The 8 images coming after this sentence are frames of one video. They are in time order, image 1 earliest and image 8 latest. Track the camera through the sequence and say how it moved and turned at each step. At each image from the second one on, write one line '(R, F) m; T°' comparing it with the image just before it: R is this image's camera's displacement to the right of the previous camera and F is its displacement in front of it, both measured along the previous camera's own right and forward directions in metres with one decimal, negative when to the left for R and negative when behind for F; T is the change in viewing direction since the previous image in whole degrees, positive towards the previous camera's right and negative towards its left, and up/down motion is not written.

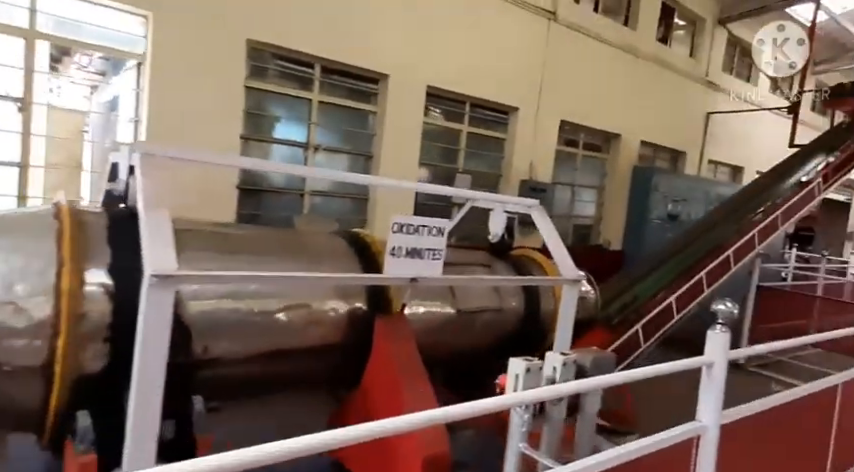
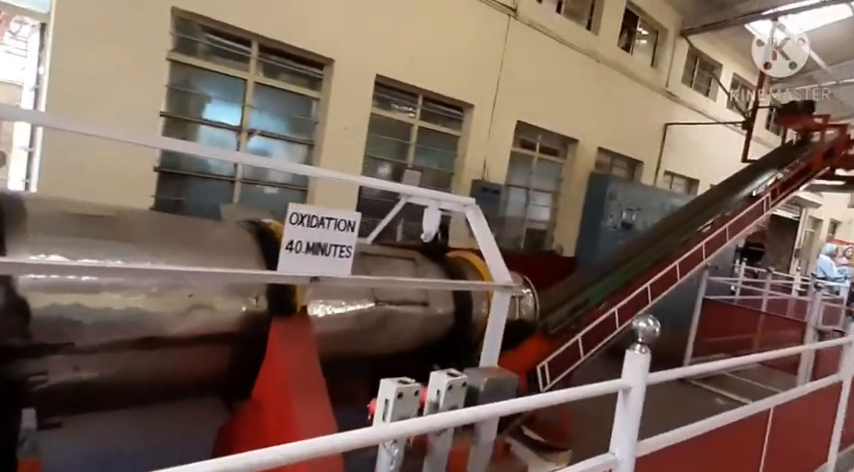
(+0.2, +0.2) m; +3°
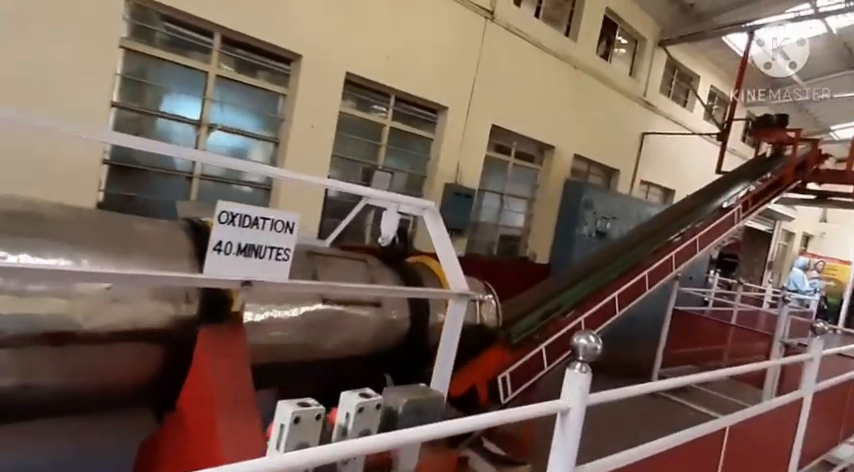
(+0.1, +0.1) m; +2°
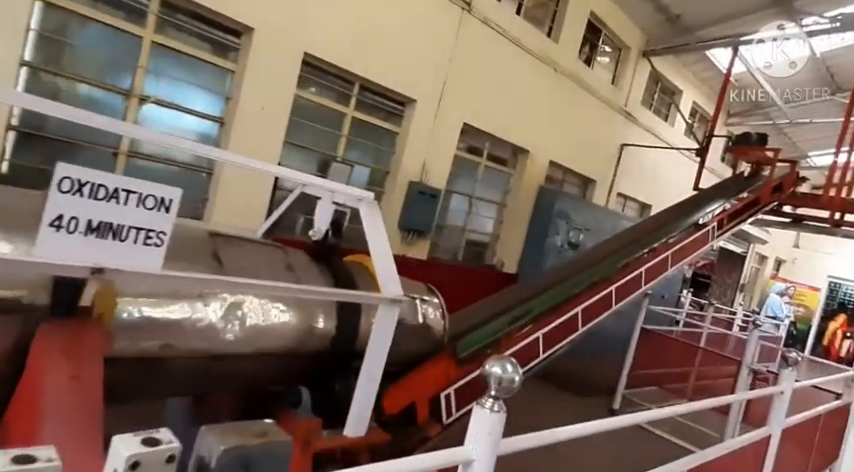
(+0.2, +0.3) m; +2°
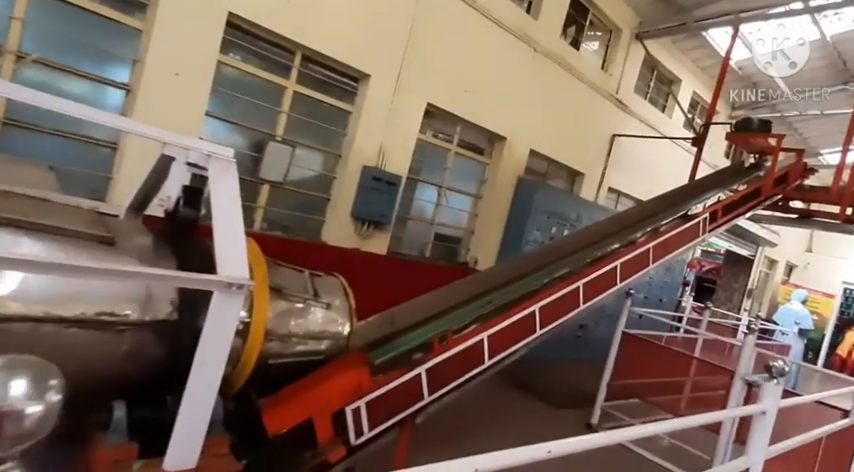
(+0.4, +0.5) m; -1°
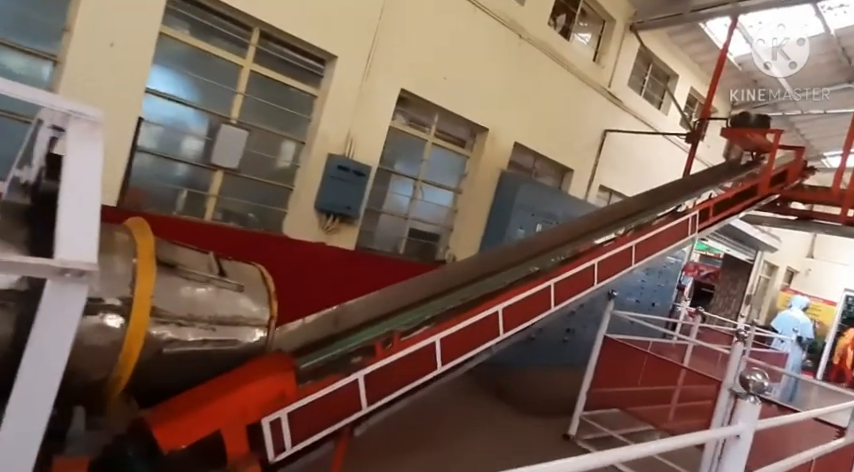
(+0.2, +0.3) m; 0°
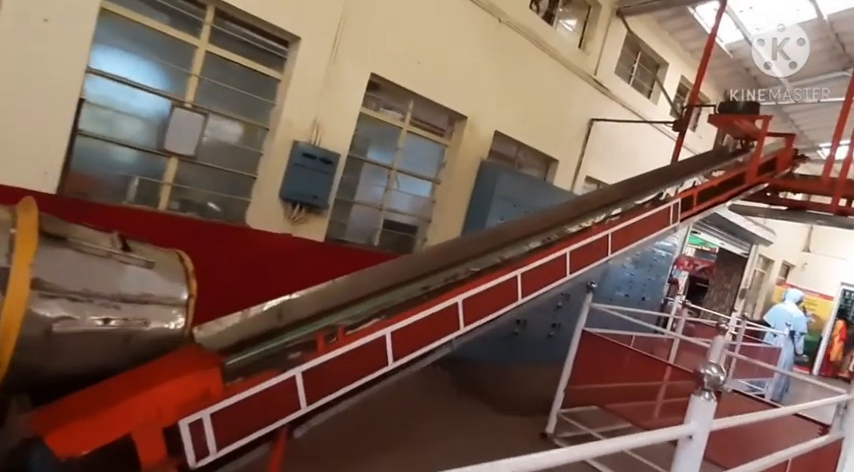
(+0.2, +0.2) m; 0°
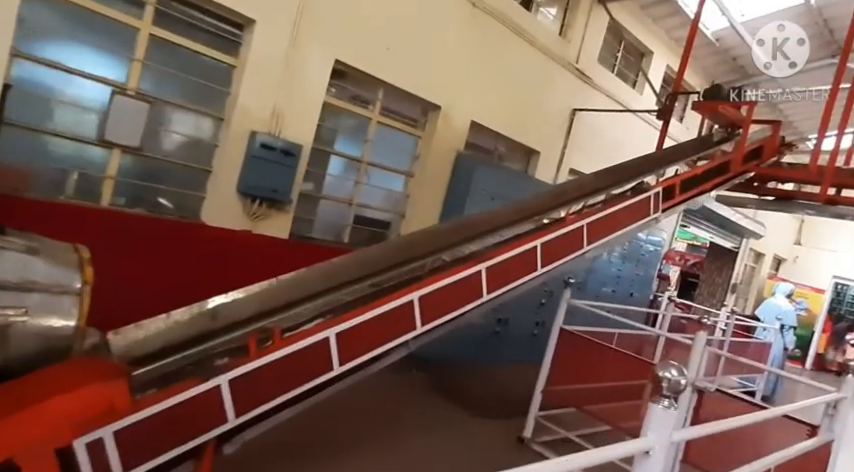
(+0.2, +0.2) m; +1°
